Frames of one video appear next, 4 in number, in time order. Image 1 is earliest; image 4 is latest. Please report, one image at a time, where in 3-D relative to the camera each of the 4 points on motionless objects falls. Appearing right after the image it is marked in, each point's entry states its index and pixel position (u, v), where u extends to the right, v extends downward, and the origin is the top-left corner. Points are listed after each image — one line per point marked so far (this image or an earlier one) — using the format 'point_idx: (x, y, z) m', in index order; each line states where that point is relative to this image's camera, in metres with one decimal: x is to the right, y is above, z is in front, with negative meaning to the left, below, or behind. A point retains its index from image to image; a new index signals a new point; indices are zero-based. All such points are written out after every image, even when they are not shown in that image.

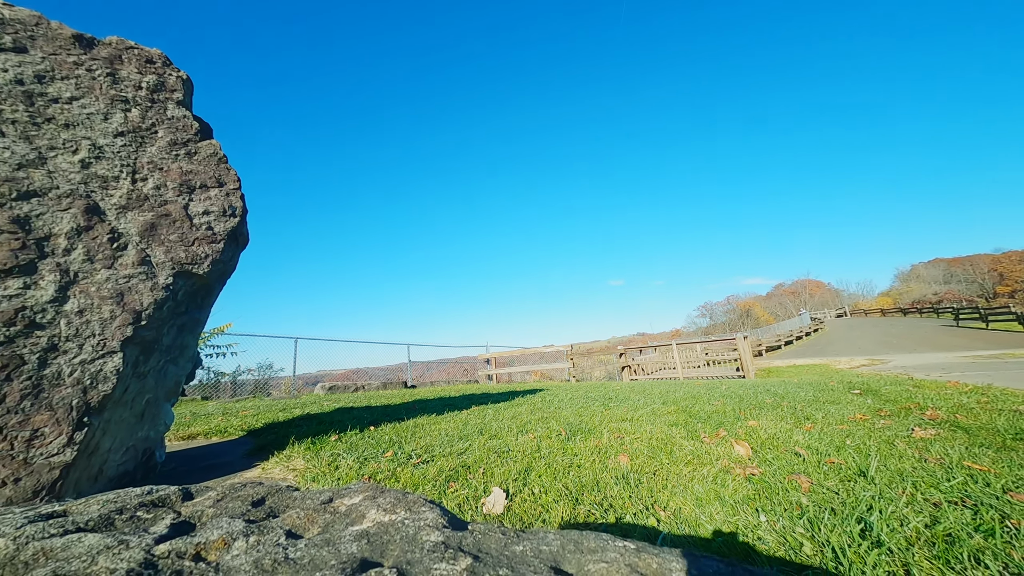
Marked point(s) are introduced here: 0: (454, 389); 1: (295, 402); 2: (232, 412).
0: (-1.1, -2.0, +7.8) m
1: (-3.3, -1.8, +6.4) m
2: (-3.6, -1.6, +5.2) m
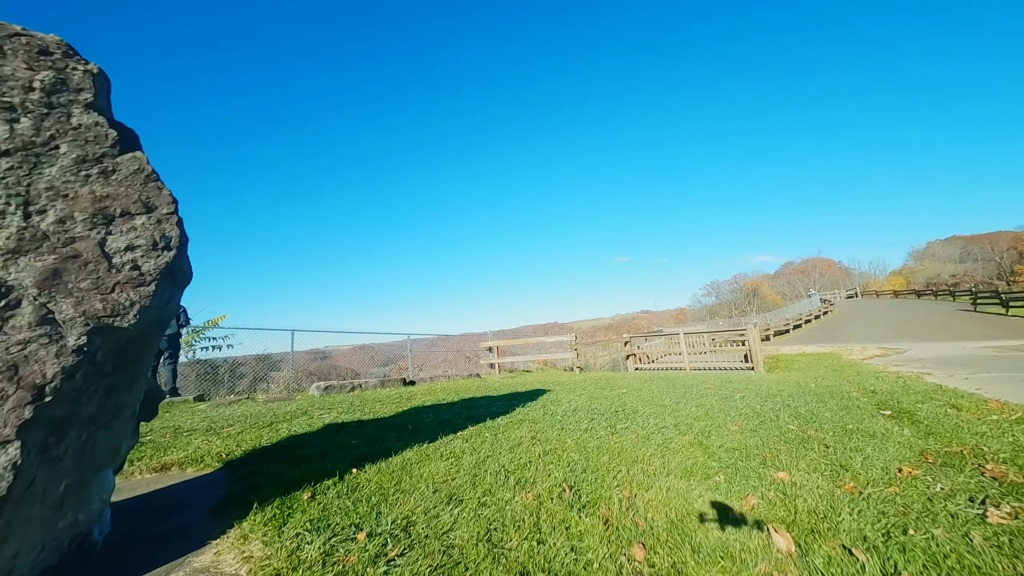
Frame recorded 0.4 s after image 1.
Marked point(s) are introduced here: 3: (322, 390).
0: (-1.1, -1.8, +7.6) m
1: (-3.4, -1.8, +6.1) m
2: (-3.6, -1.7, +5.0) m
3: (-3.4, -1.8, +7.4) m
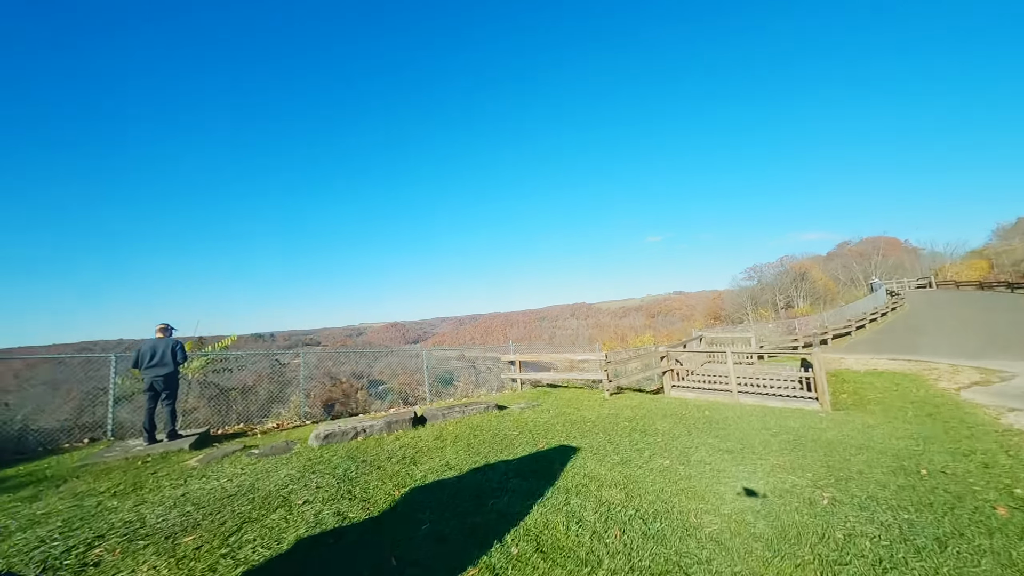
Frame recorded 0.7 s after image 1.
0: (-0.8, -2.3, +6.7) m
1: (-3.1, -2.5, +5.4) m
2: (-3.4, -2.5, +4.2) m
3: (-3.1, -2.4, +6.6) m
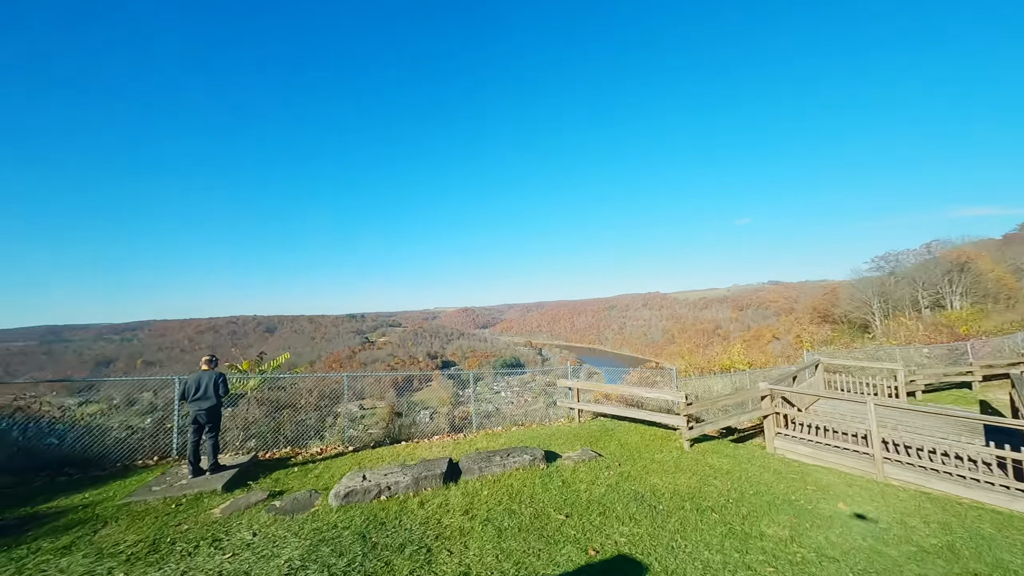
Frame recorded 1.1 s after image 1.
0: (-0.1, -2.8, +5.5) m
1: (-2.7, -3.1, +4.6) m
2: (-3.1, -3.1, +3.5) m
3: (-2.4, -2.9, +5.8) m
